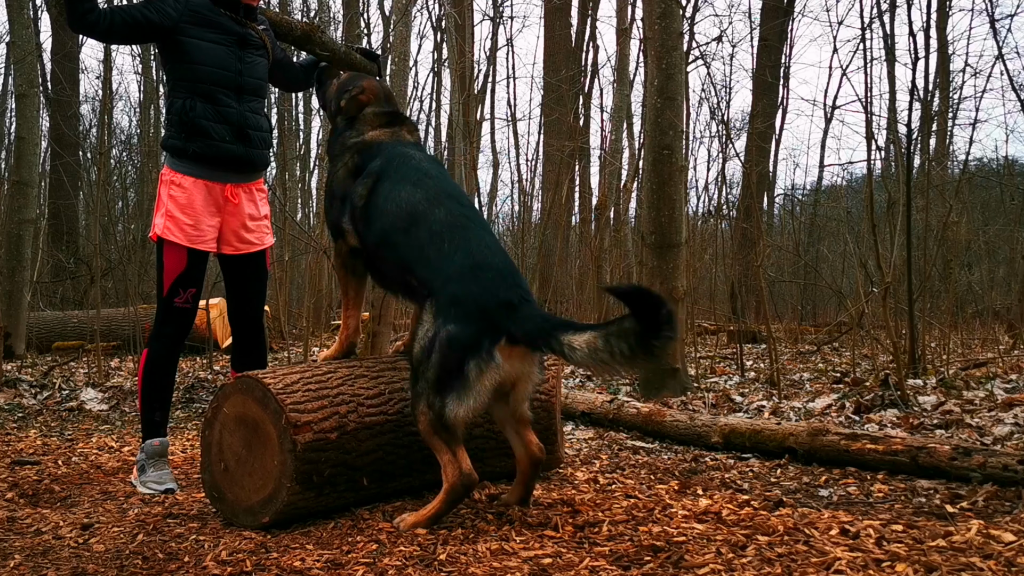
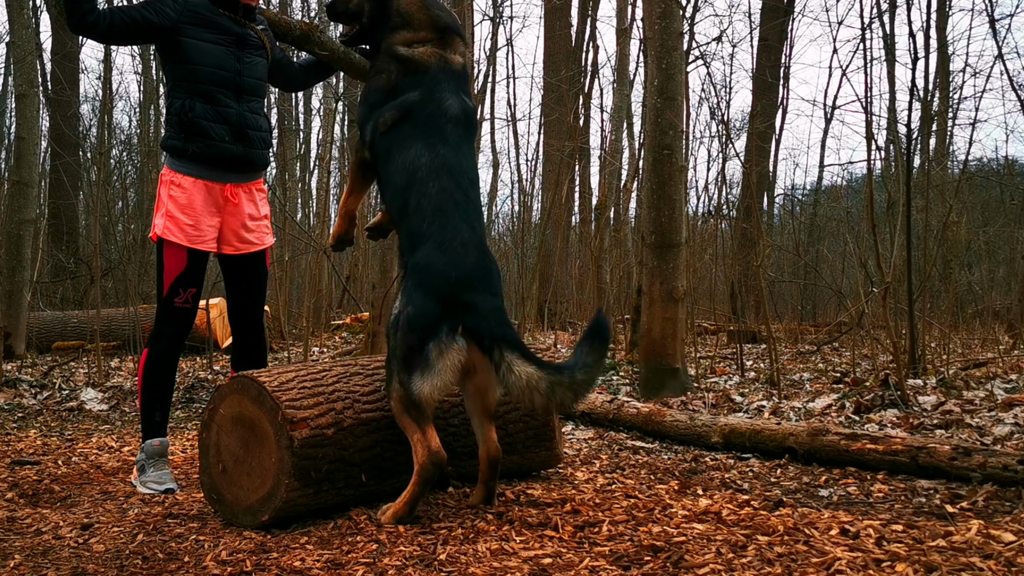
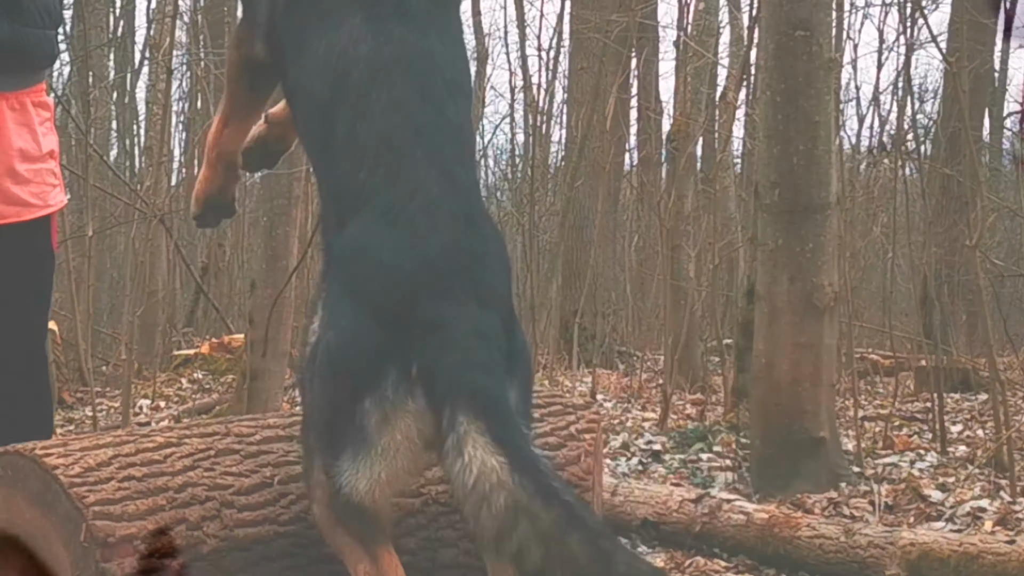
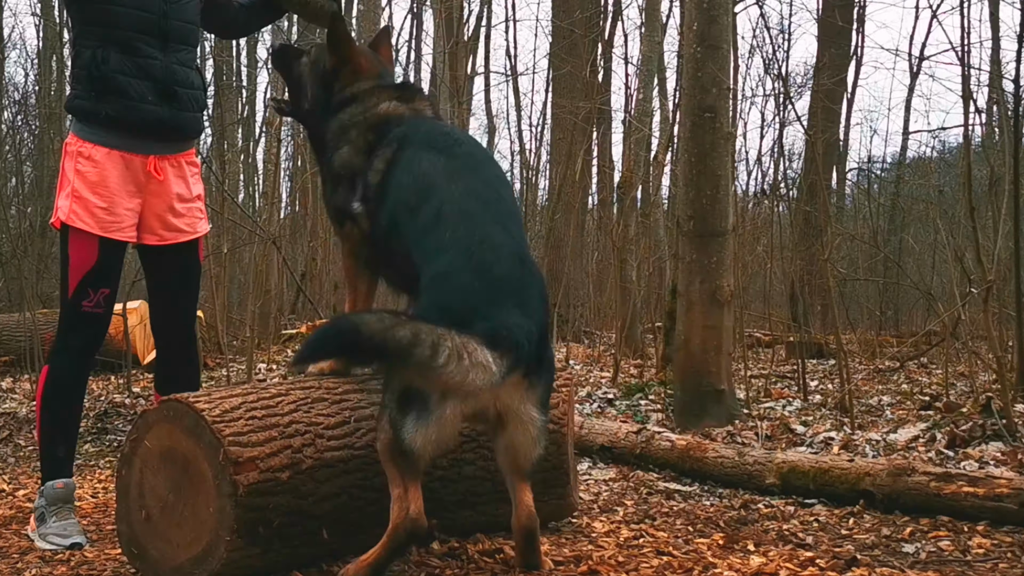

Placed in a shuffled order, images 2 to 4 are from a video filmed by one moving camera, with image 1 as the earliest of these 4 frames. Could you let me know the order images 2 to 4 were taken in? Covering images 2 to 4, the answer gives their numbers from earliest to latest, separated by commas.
2, 4, 3
